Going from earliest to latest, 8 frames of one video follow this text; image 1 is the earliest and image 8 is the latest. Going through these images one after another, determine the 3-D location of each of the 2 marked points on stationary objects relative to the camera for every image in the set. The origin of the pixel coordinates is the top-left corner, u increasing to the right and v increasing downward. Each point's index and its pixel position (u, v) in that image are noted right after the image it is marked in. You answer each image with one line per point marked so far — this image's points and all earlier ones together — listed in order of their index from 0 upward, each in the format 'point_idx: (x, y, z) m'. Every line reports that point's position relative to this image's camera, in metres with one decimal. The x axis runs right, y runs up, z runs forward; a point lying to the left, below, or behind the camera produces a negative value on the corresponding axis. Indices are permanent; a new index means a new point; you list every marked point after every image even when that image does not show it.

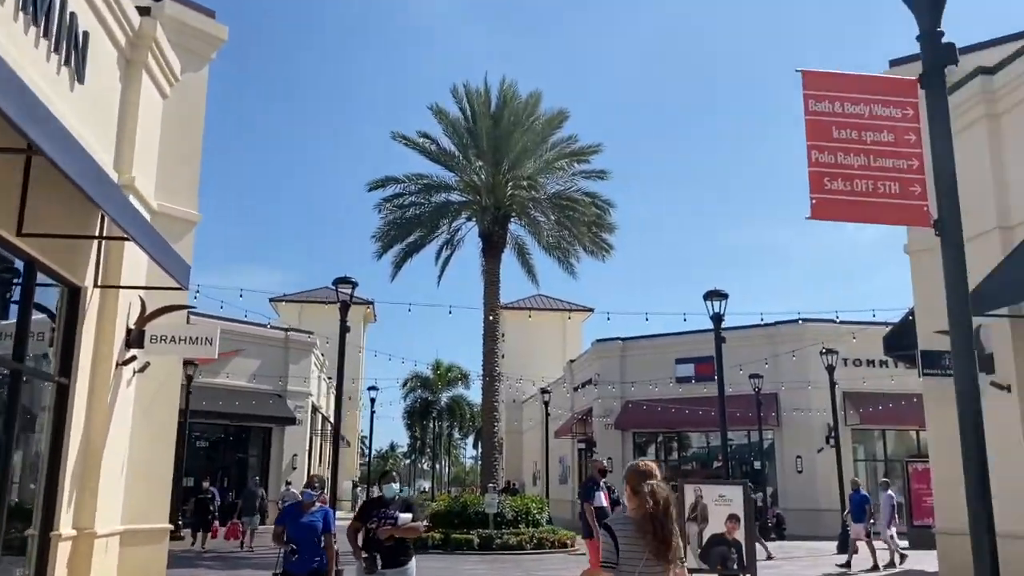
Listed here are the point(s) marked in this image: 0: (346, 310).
0: (-2.8, -0.4, +14.4) m
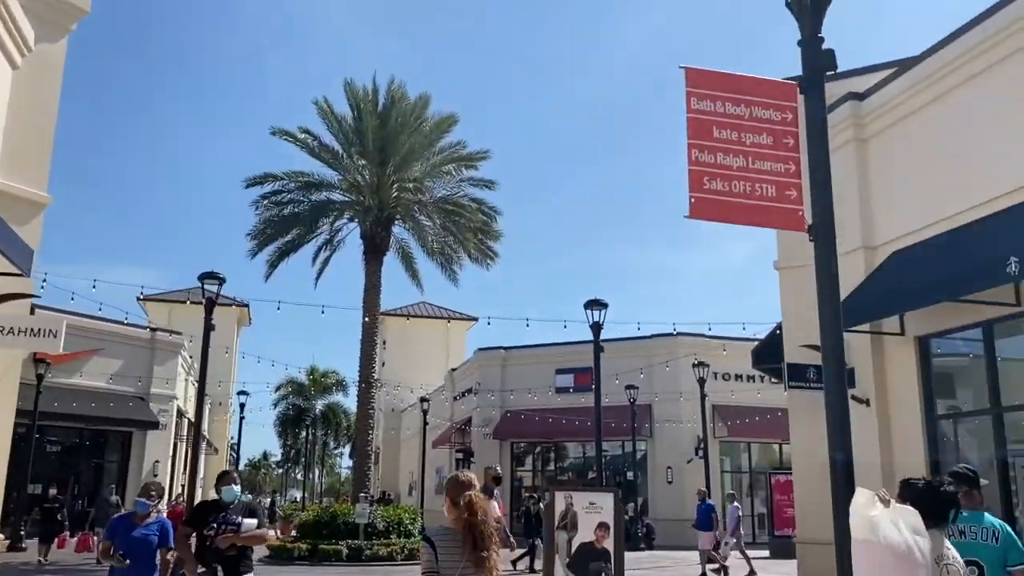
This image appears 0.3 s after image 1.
0: (-4.7, -0.3, +13.6) m
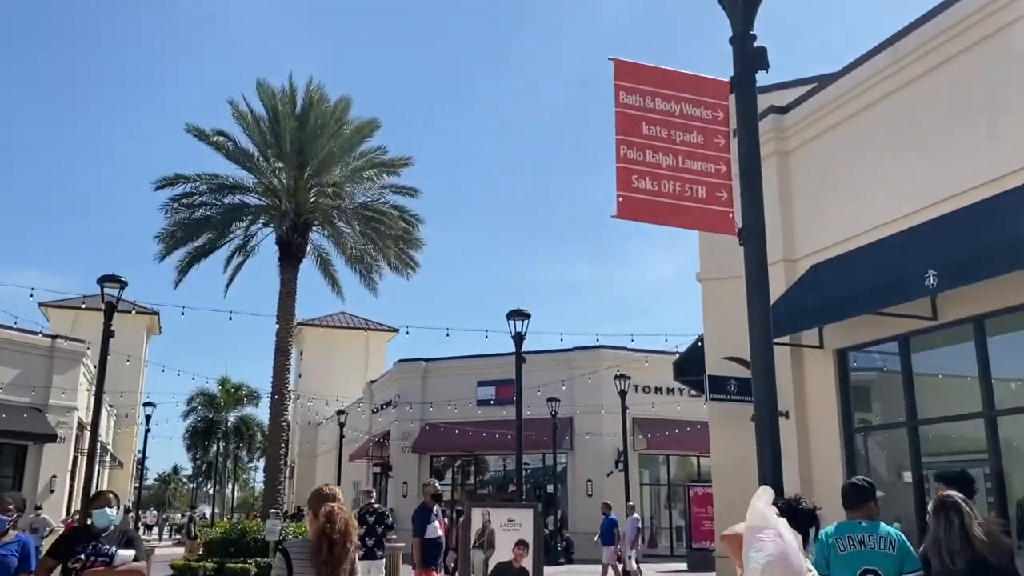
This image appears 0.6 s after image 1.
0: (-5.9, -0.4, +12.8) m
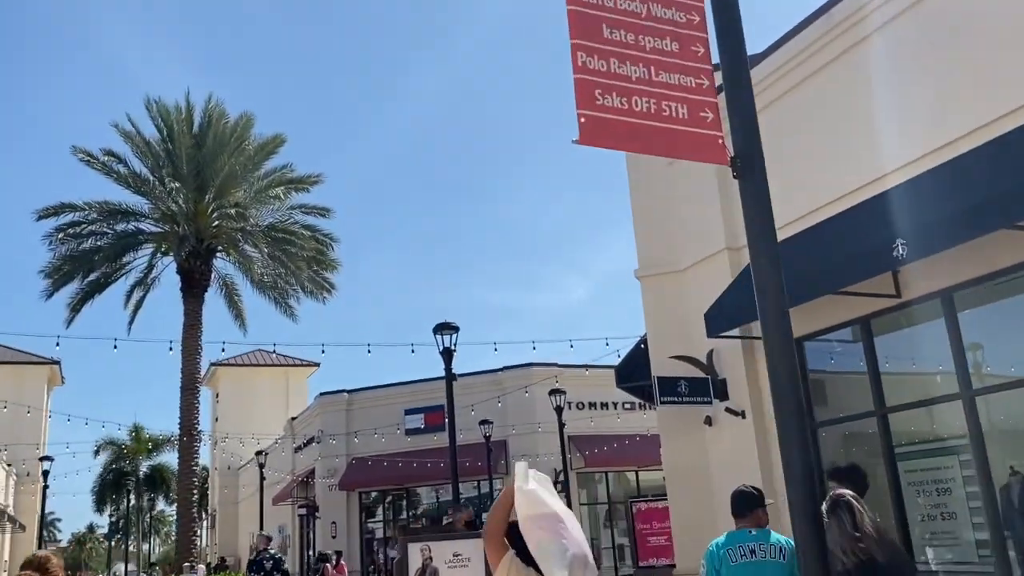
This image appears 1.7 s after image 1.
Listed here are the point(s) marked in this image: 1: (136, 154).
0: (-6.8, -0.8, +11.1) m
1: (-8.3, +3.0, +19.2) m
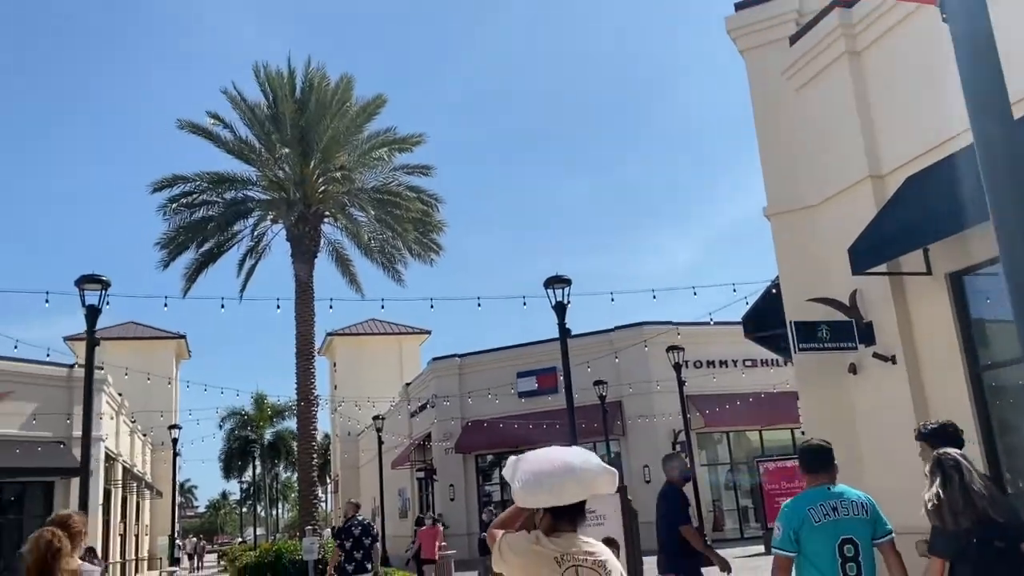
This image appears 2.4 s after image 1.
0: (-5.4, -0.4, +11.2) m
1: (-6.0, +3.7, +19.2) m
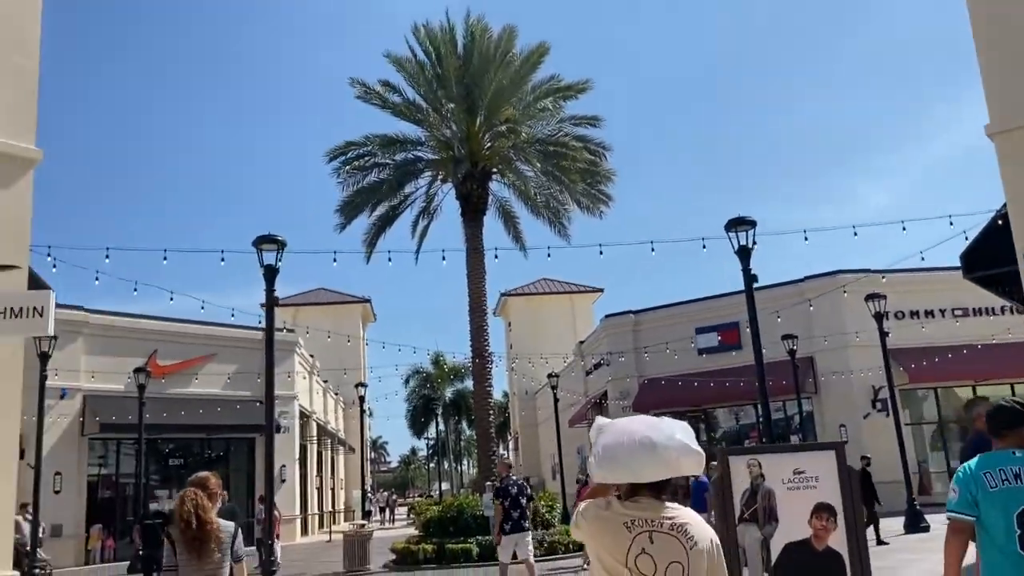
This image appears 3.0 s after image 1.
0: (-3.1, +0.1, +11.4) m
1: (-2.3, +4.6, +19.2) m
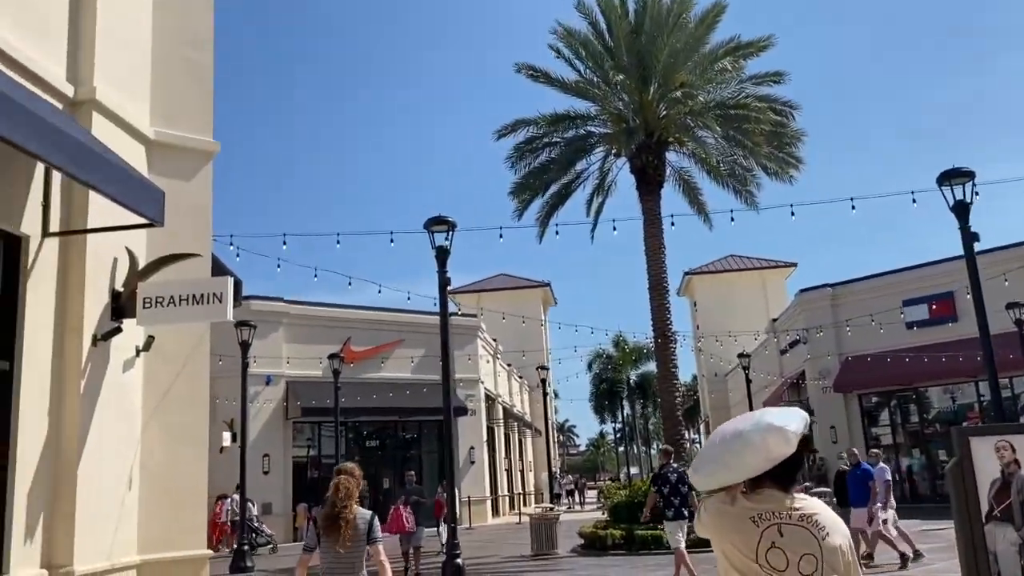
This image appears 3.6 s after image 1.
0: (-0.9, +0.4, +11.2) m
1: (+1.4, +5.0, +18.6) m
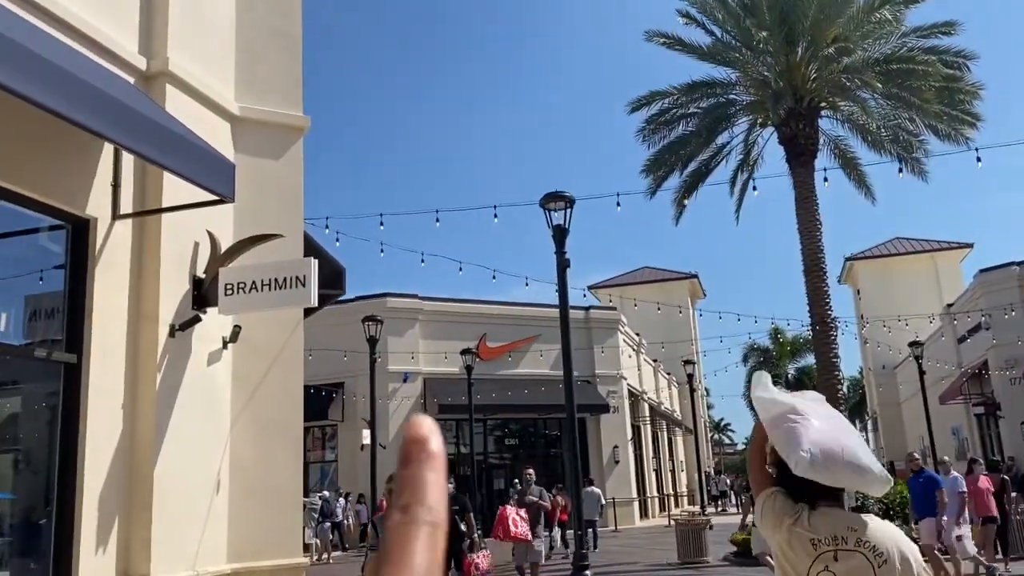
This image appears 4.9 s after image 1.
0: (+0.6, +0.6, +10.2) m
1: (+4.0, +5.3, +17.1) m
